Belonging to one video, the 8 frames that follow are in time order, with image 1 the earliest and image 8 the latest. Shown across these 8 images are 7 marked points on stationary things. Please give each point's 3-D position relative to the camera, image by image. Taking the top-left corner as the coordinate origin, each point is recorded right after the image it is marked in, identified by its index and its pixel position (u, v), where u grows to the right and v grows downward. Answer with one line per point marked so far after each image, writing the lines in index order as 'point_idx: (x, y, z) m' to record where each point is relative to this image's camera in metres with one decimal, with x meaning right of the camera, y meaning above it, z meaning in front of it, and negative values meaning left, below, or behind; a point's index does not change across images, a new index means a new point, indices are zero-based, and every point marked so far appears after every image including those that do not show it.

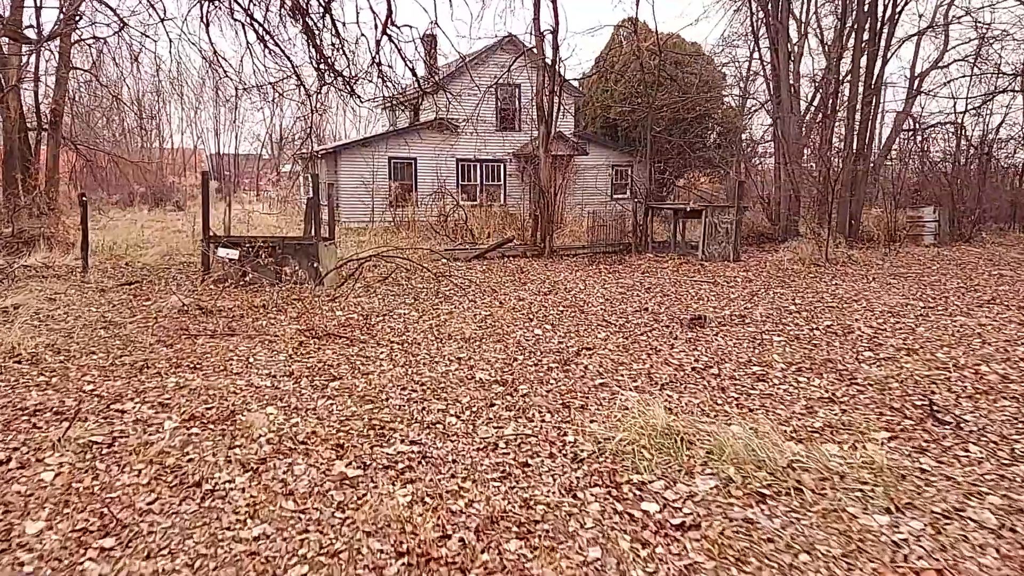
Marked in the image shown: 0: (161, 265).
0: (-5.4, +0.3, +10.5) m
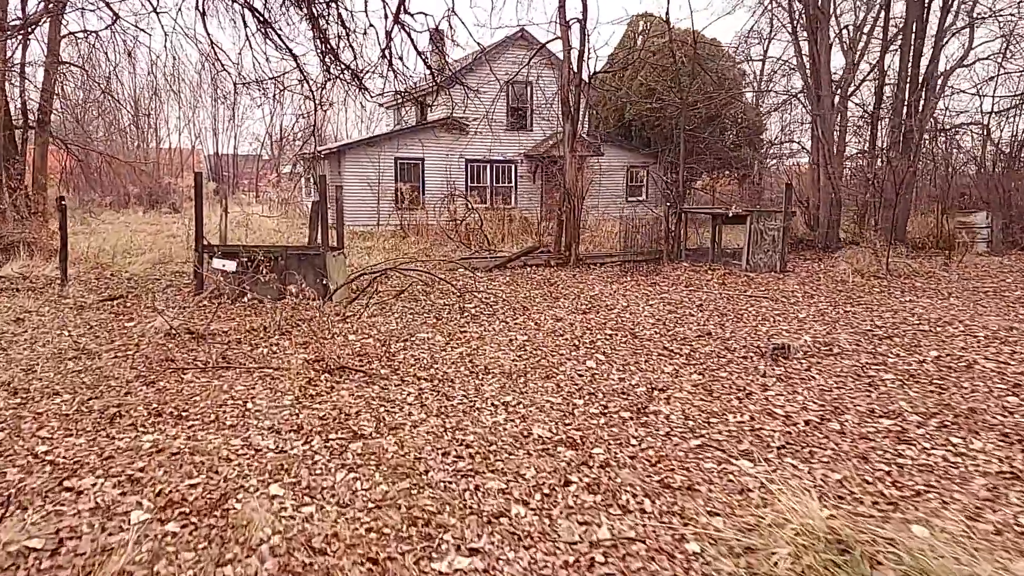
0: (-5.0, +0.1, +9.5) m
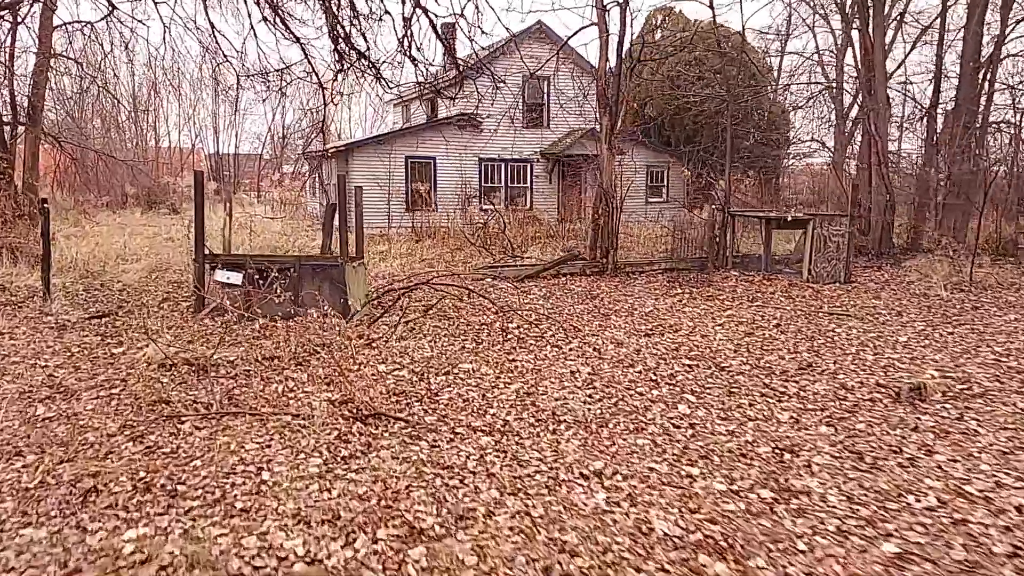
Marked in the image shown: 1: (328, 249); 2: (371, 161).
0: (-4.6, 0.0, +8.5) m
1: (-2.3, +0.5, +8.6) m
2: (-3.9, +3.5, +18.7) m
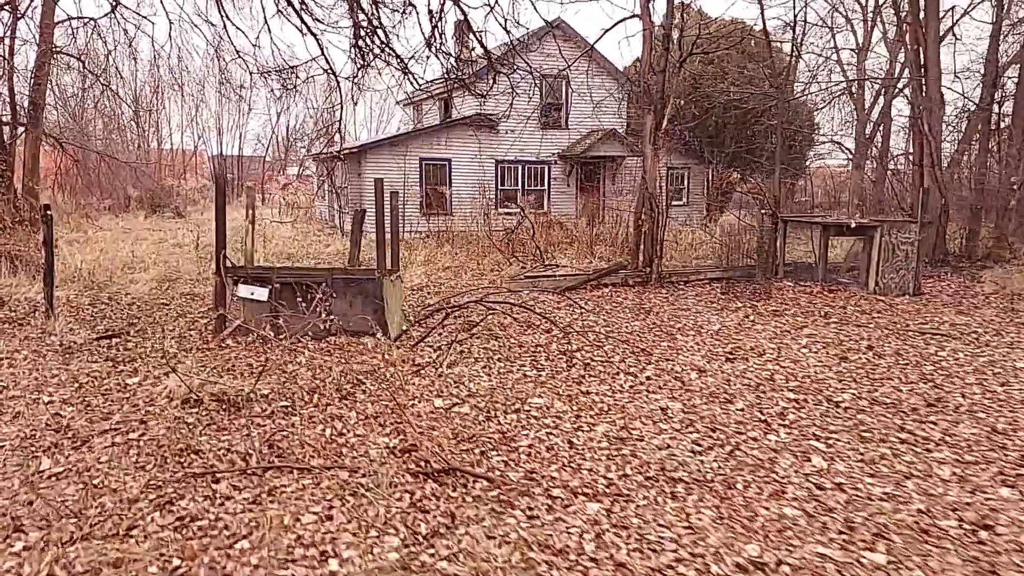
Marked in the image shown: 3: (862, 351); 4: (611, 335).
0: (-4.1, -0.2, +7.8) m
1: (-1.8, +0.3, +7.9) m
2: (-3.4, +3.3, +18.0) m
3: (+2.9, -0.5, +5.7) m
4: (+0.9, -0.4, +6.4) m
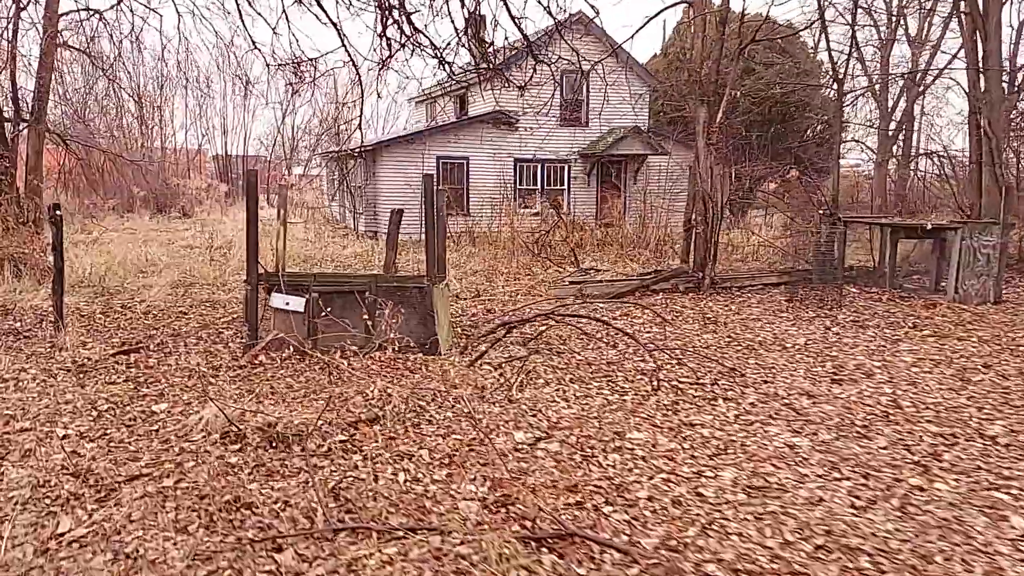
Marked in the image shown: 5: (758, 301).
0: (-3.5, -0.3, +7.2) m
1: (-1.3, +0.2, +7.2) m
2: (-2.8, +3.2, +17.4) m
3: (+3.5, -0.6, +5.1) m
4: (+1.5, -0.5, +5.7) m
5: (+2.9, -0.1, +8.0) m
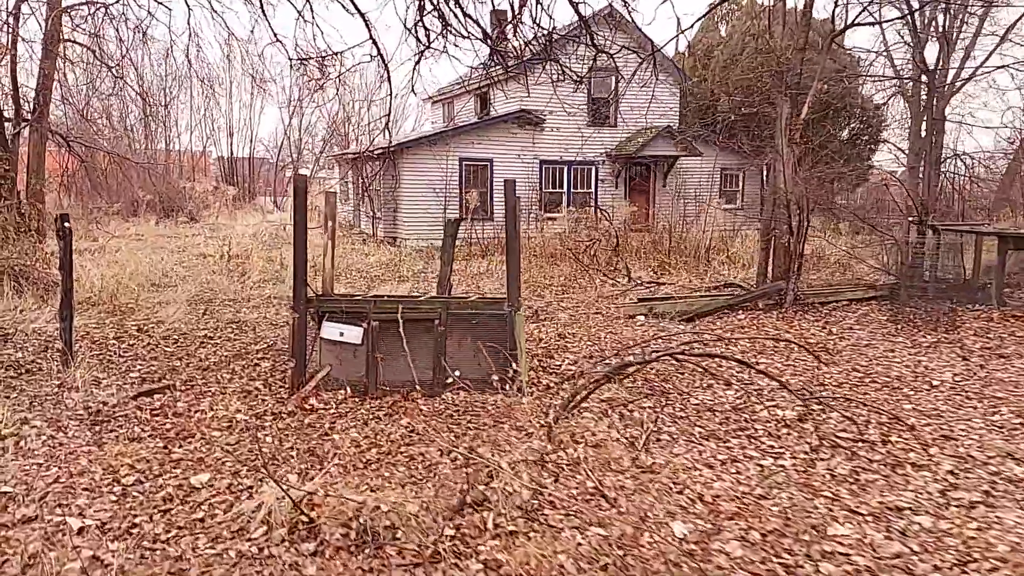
0: (-2.8, -0.5, +6.2) m
1: (-0.6, +0.1, +6.3) m
2: (-2.1, +3.0, +16.4) m
3: (+4.1, -0.8, +4.1) m
4: (+2.1, -0.7, +4.8) m
5: (+3.6, -0.3, +7.1) m
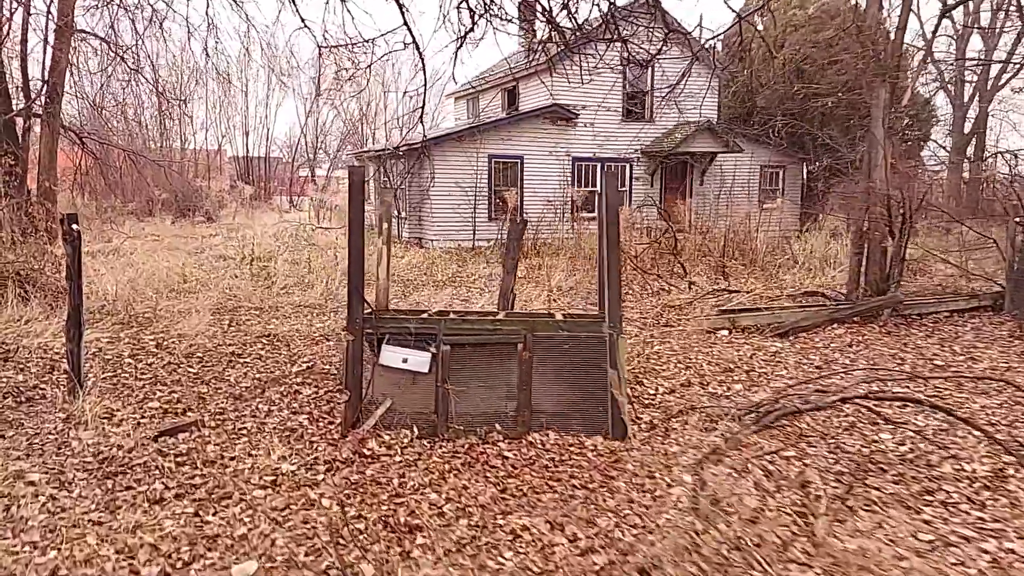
0: (-2.2, -0.6, +5.4) m
1: (0.0, 0.0, +5.4) m
2: (-1.4, +2.9, +15.6) m
3: (+4.7, -0.9, +3.2) m
4: (+2.7, -0.8, +3.9) m
5: (+4.2, -0.4, +6.1) m
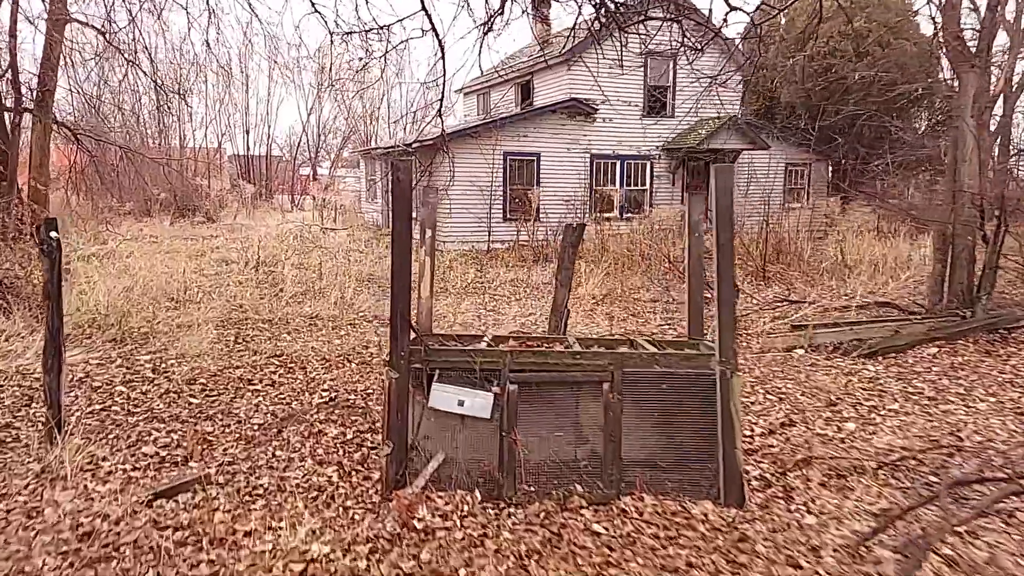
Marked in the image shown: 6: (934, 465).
0: (-1.9, -0.7, +4.6) m
1: (+0.4, -0.2, +4.6) m
2: (-1.0, +2.8, +14.8) m
3: (+5.1, -1.0, +2.4) m
4: (+3.1, -0.9, +3.1) m
5: (+4.6, -0.5, +5.4) m
6: (+2.1, -0.9, +3.3) m
